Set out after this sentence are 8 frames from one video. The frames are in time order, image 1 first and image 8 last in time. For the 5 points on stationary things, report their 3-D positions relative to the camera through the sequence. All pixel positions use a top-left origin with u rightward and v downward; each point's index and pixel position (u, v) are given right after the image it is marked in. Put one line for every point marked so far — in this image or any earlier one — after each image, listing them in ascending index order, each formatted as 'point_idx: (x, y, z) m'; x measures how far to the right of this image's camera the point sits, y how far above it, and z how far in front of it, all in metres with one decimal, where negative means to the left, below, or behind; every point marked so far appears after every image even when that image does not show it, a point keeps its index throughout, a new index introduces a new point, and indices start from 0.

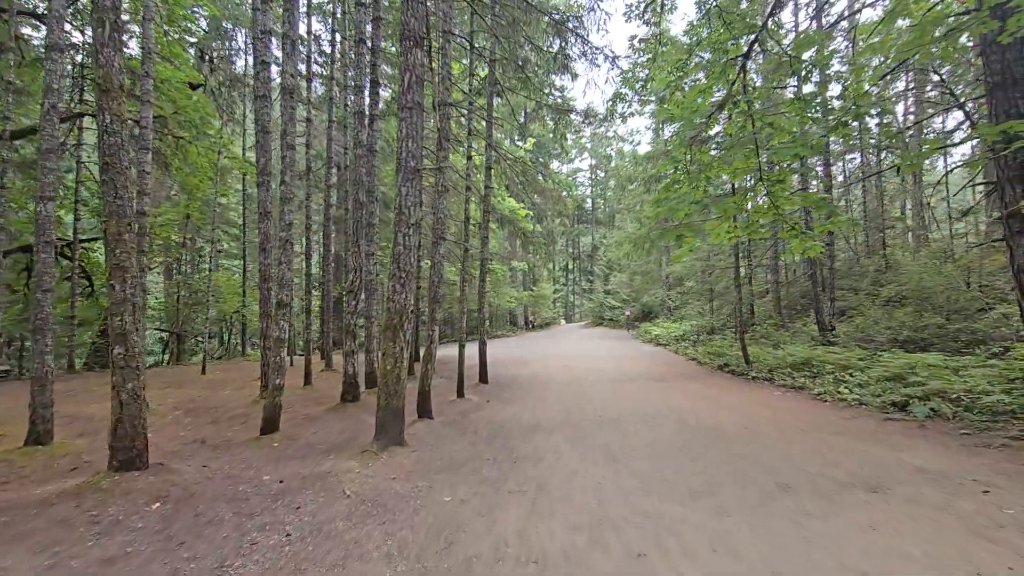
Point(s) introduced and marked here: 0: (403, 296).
0: (-1.1, -0.1, +5.0) m
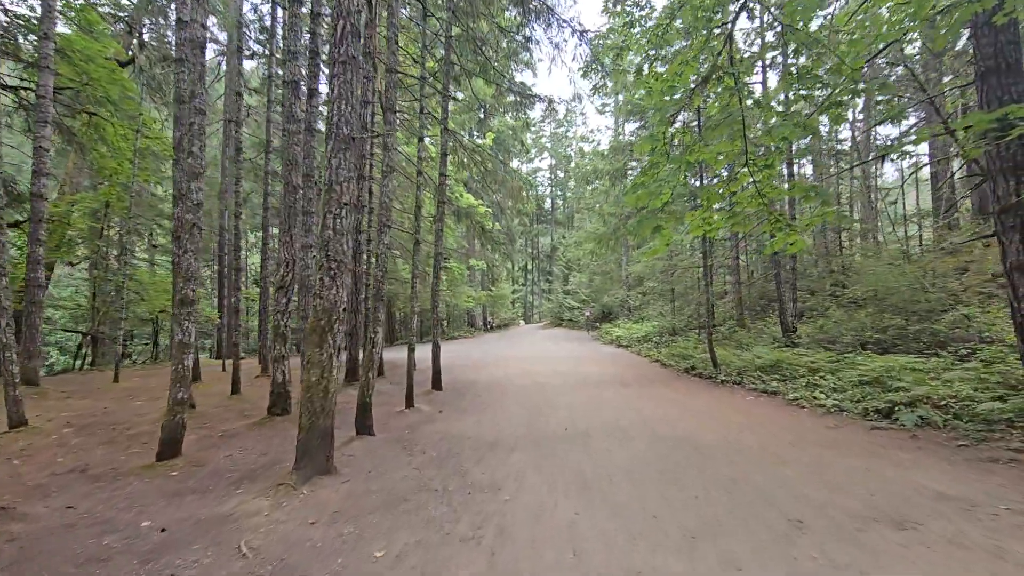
0: (-1.4, 0.0, +4.1) m
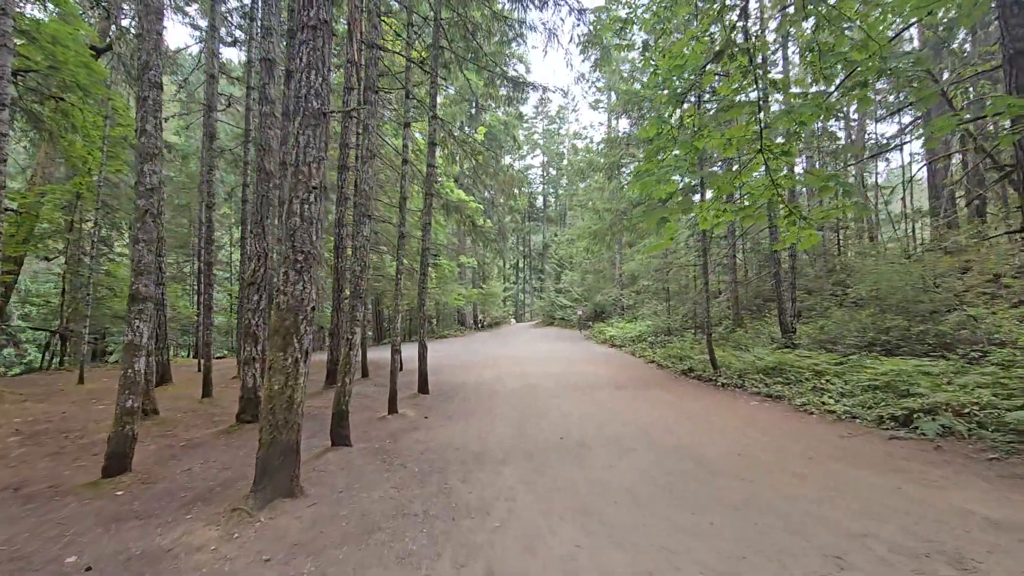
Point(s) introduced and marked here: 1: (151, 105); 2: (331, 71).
0: (-1.5, 0.0, +3.6) m
1: (-3.2, +1.6, +4.6) m
2: (-1.4, +1.7, +3.9) m
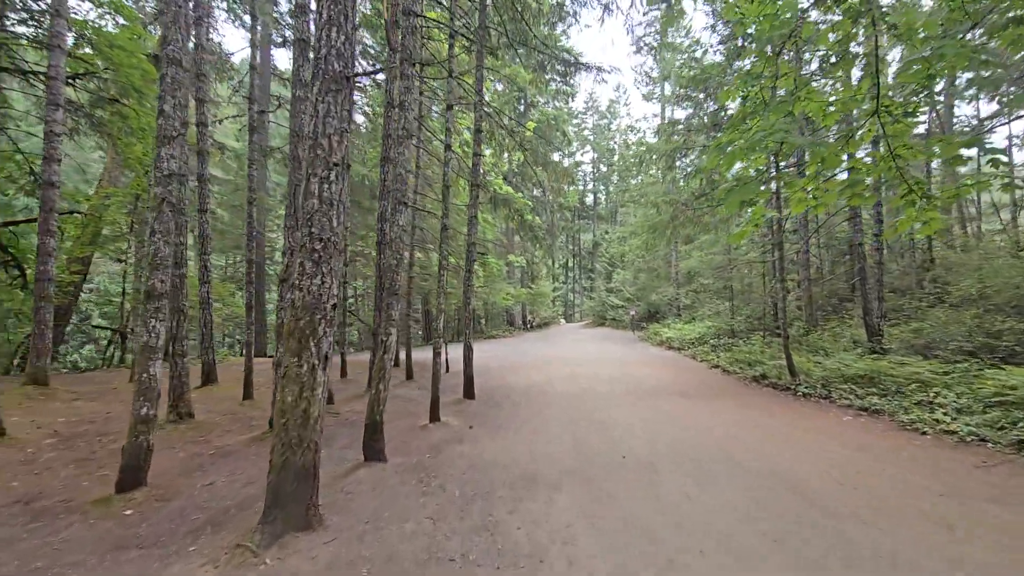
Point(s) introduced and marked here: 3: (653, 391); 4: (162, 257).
0: (-1.2, 0.0, +3.1) m
1: (-2.8, +1.7, +4.2) m
2: (-1.0, +1.7, +3.4) m
3: (+2.4, -1.8, +8.7) m
4: (-2.8, +0.2, +4.0) m
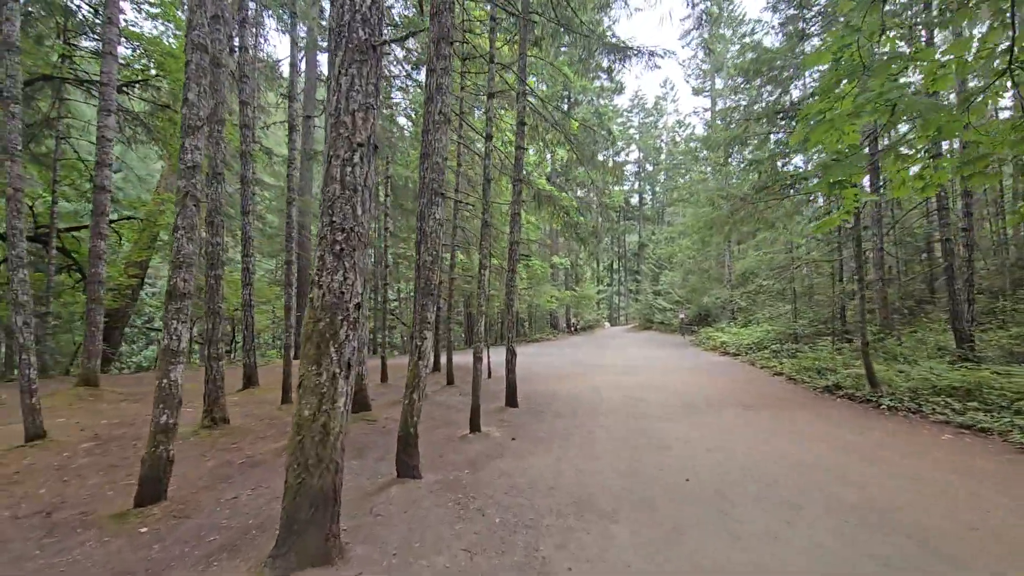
0: (-0.9, +0.1, +2.7) m
1: (-2.4, +1.7, +4.0) m
2: (-0.8, +1.7, +3.0) m
3: (+3.1, -1.8, +7.9) m
4: (-2.4, +0.2, +3.8) m
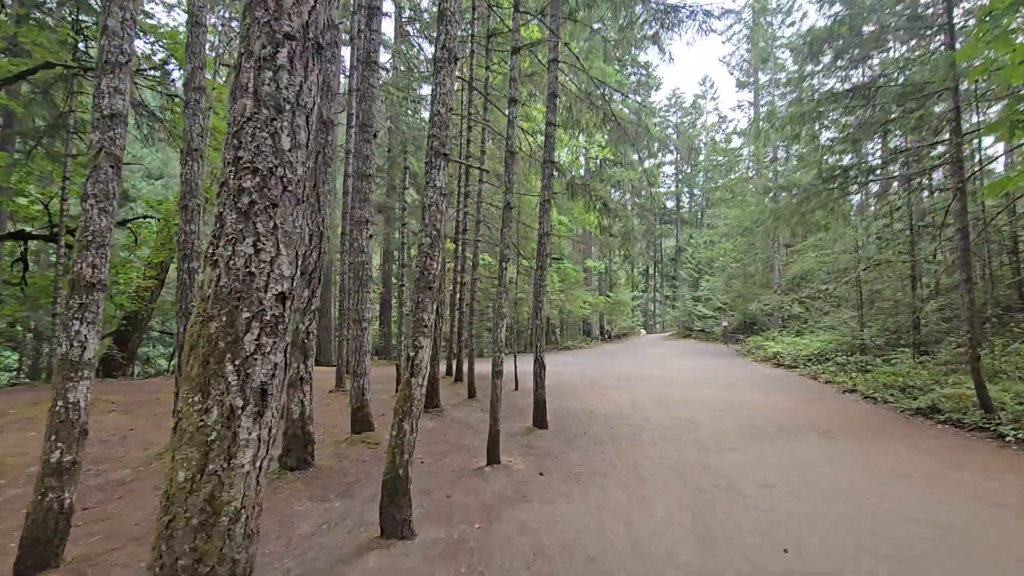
0: (-0.8, +0.1, +1.6) m
1: (-2.3, +1.7, +3.0) m
2: (-0.7, +1.8, +2.0) m
3: (+3.5, -1.8, +6.6) m
4: (-2.3, +0.3, +2.8) m
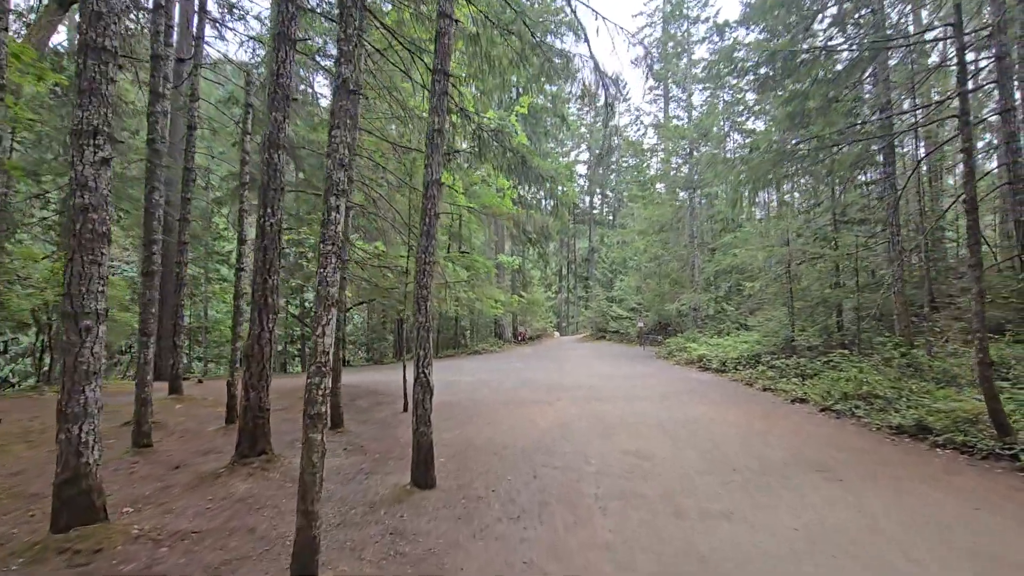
0: (-1.1, +0.3, -0.8) m
1: (-2.7, +1.9, +0.3) m
2: (-0.9, +2.0, -0.5) m
3: (+2.3, -1.6, +4.8) m
4: (-2.7, +0.5, +0.1) m
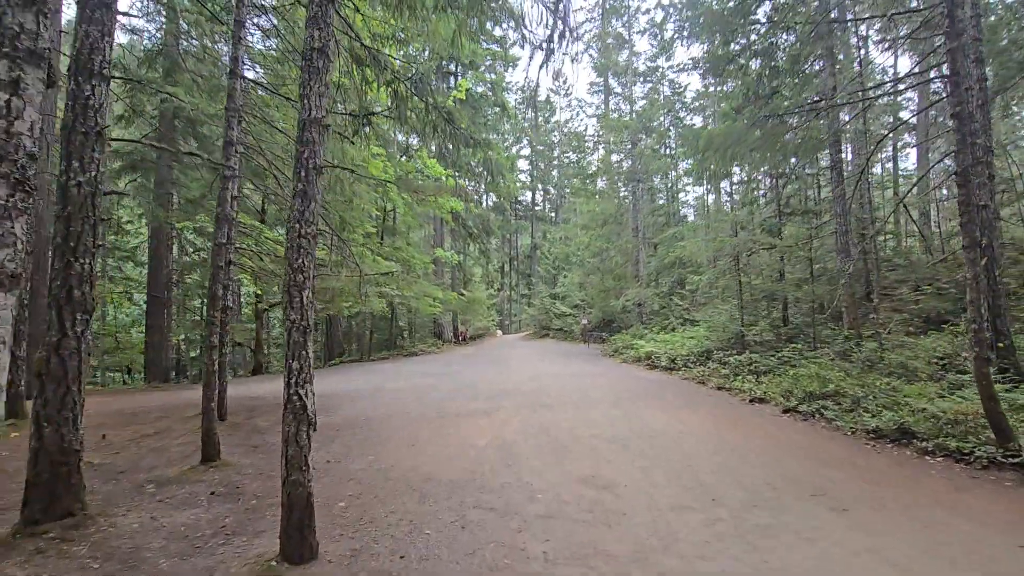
0: (-1.0, +0.4, -2.0) m
1: (-2.8, +2.0, -1.1) m
2: (-0.9, +2.1, -1.7) m
3: (+1.8, -1.5, +3.9) m
4: (-2.7, +0.6, -1.3) m
